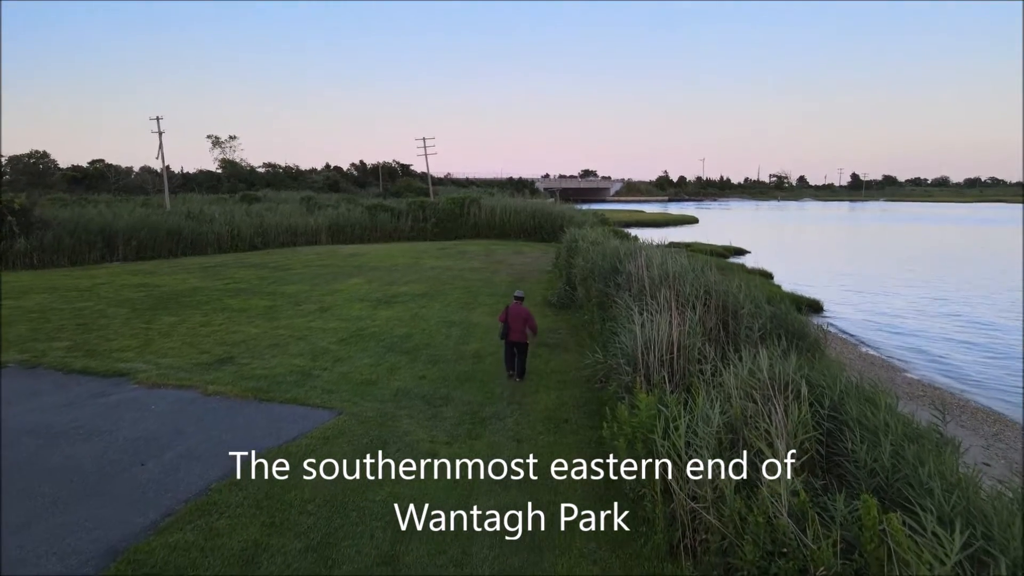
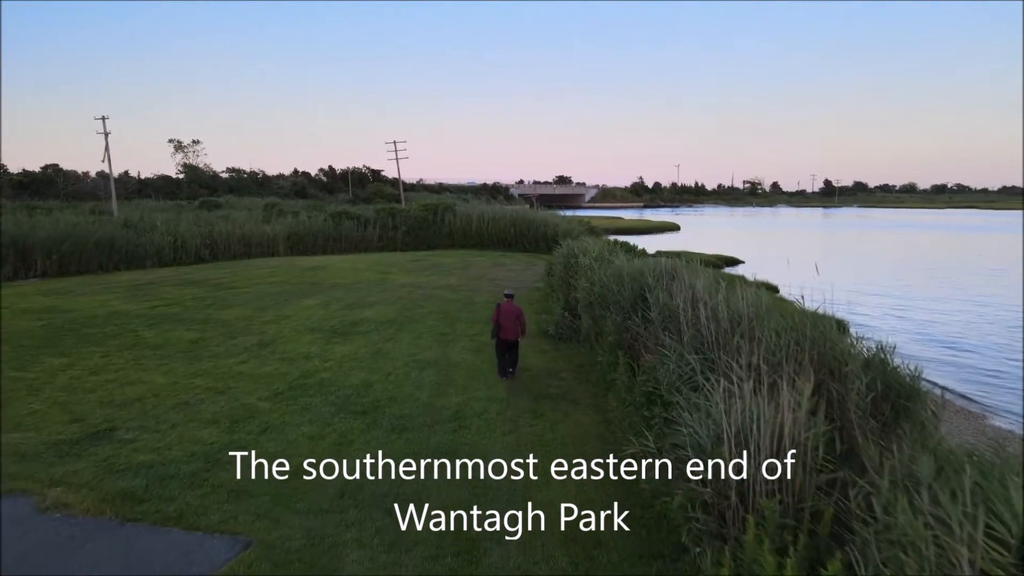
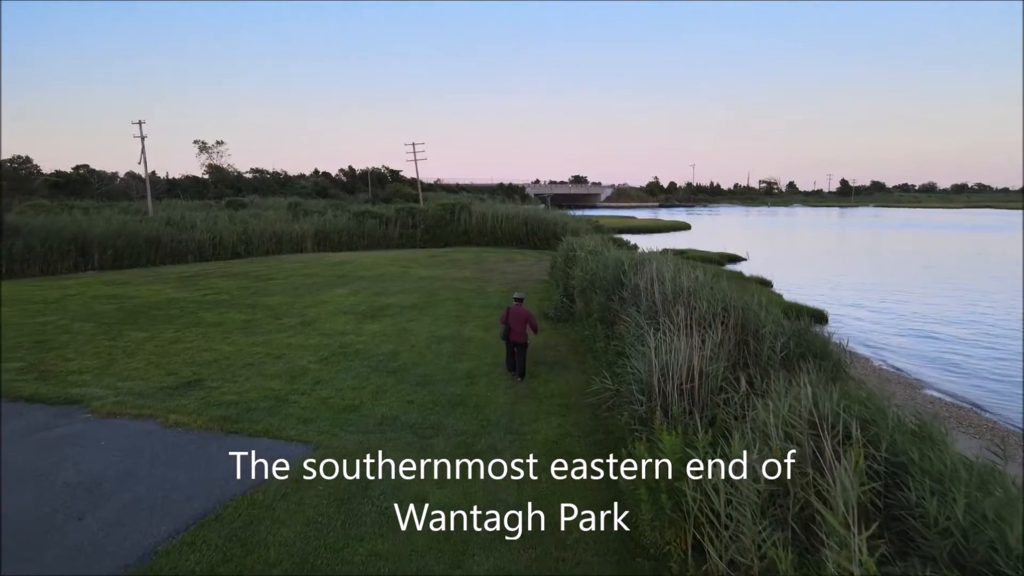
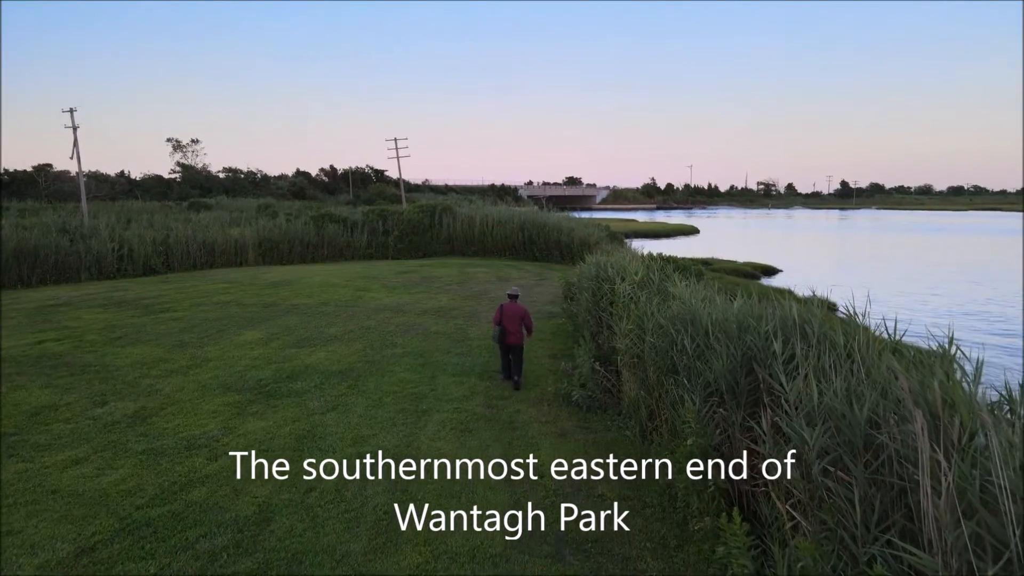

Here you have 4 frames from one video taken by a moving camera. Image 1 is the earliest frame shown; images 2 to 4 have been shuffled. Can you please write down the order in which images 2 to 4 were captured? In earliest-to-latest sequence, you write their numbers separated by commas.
3, 2, 4
